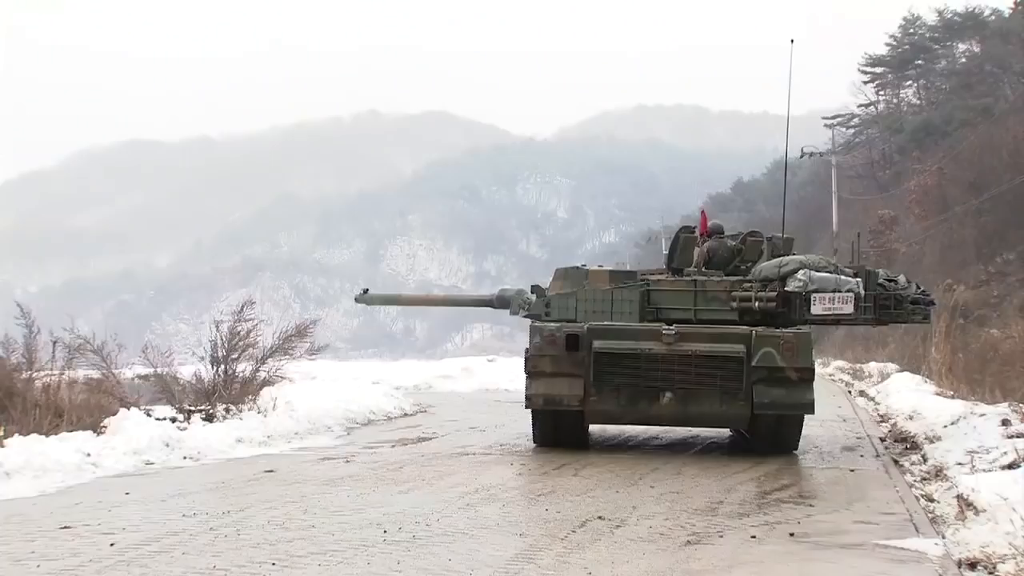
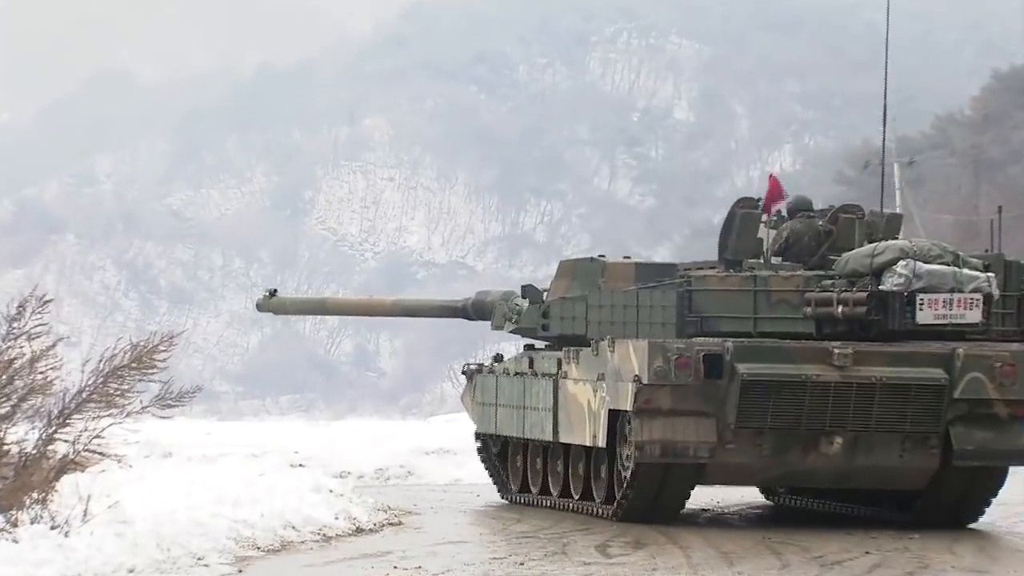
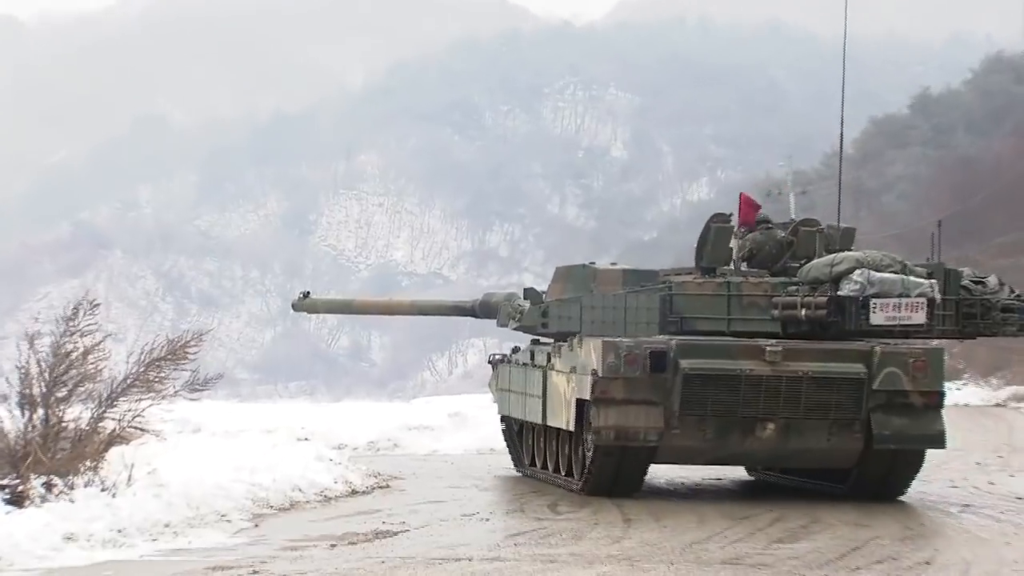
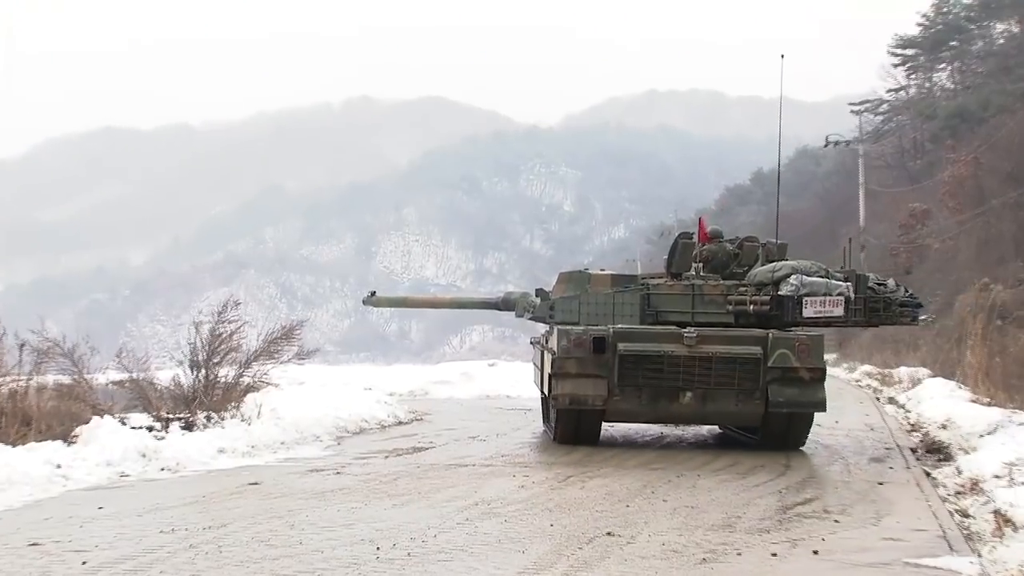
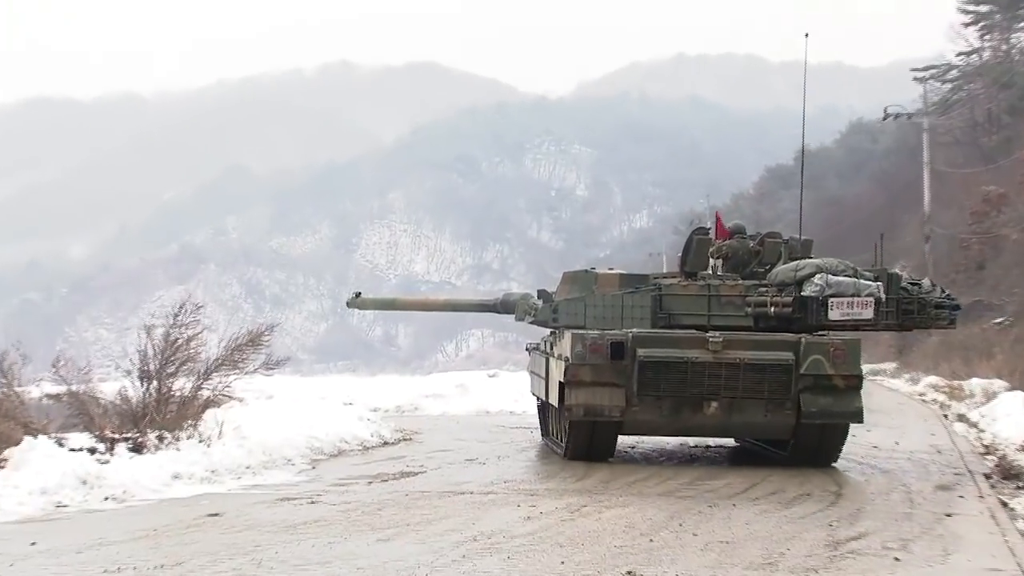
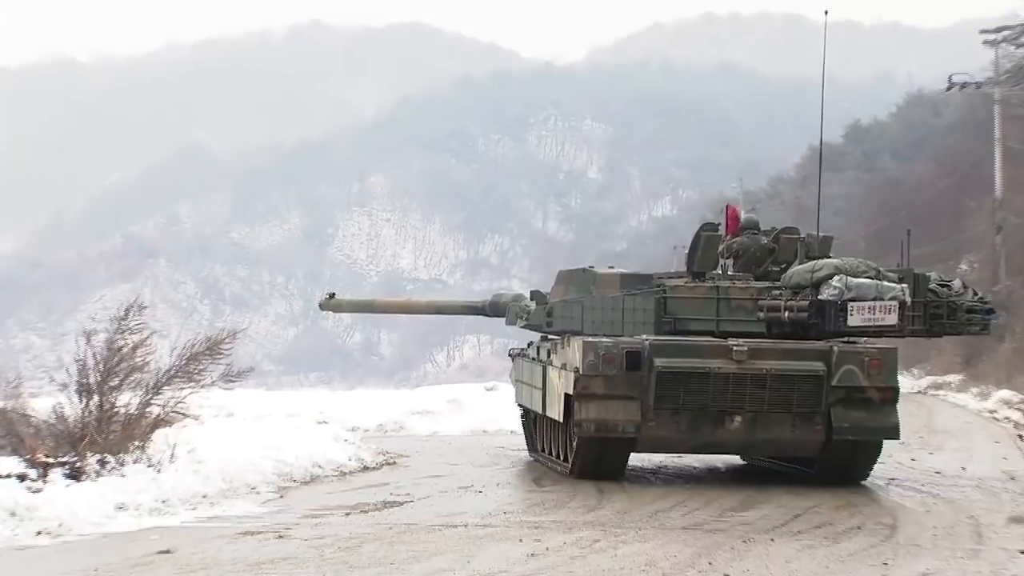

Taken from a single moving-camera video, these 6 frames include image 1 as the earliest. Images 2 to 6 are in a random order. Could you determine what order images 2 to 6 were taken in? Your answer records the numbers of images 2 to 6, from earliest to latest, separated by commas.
4, 5, 6, 3, 2
